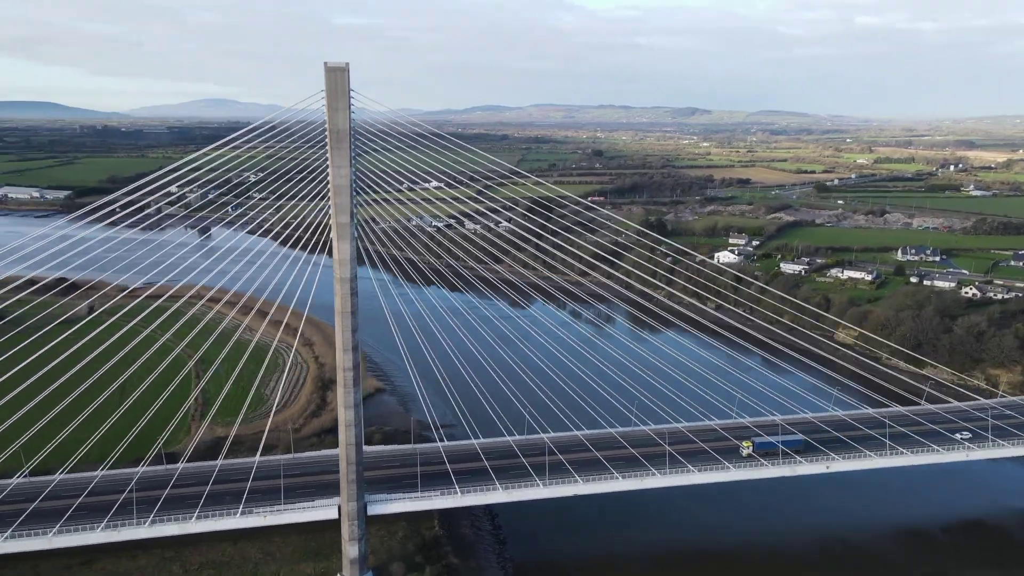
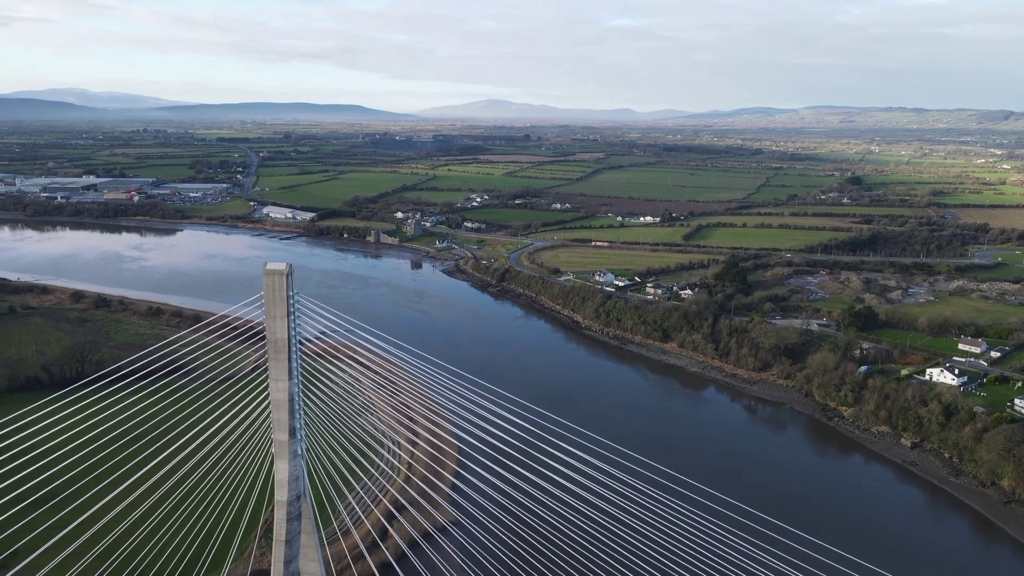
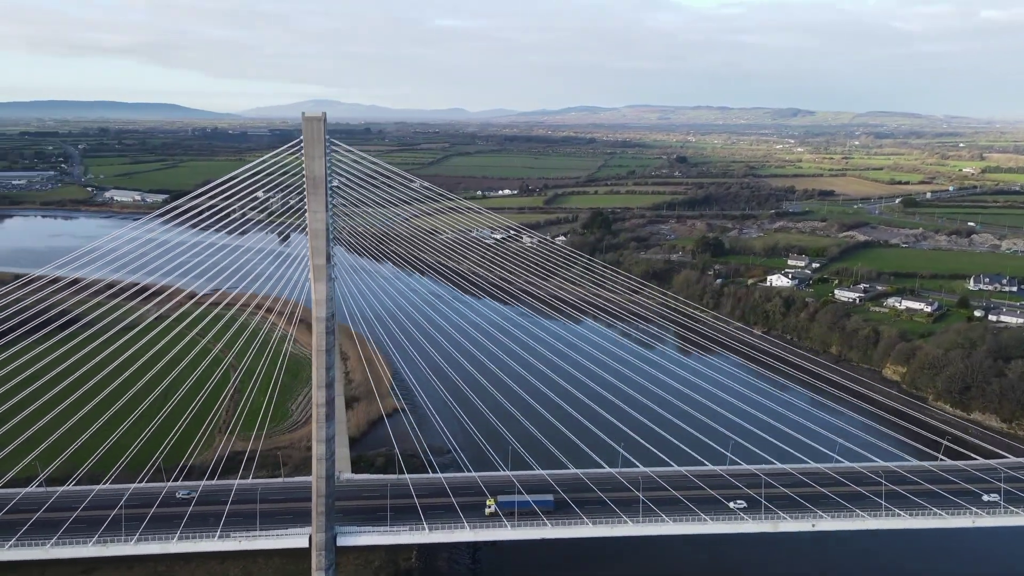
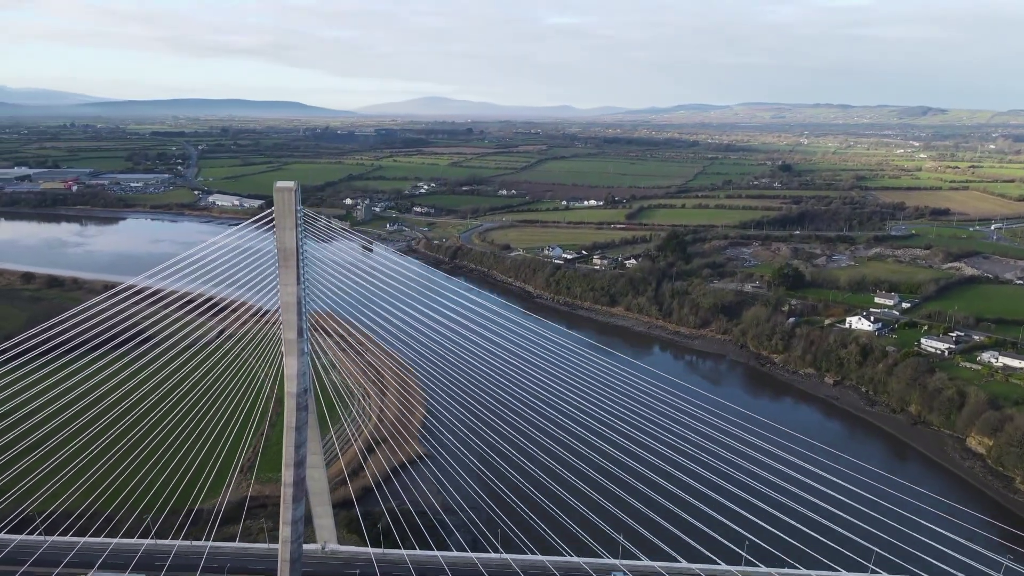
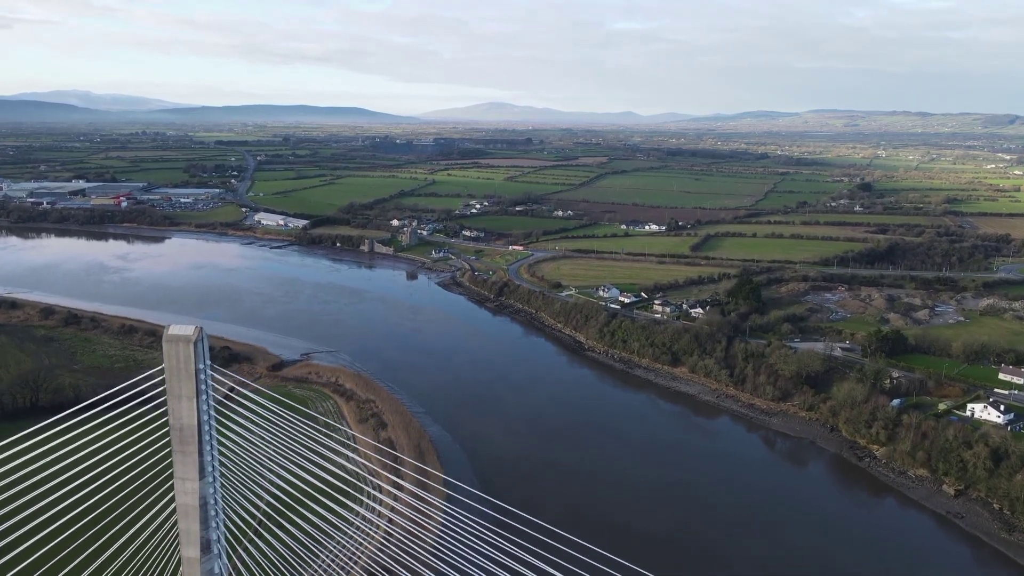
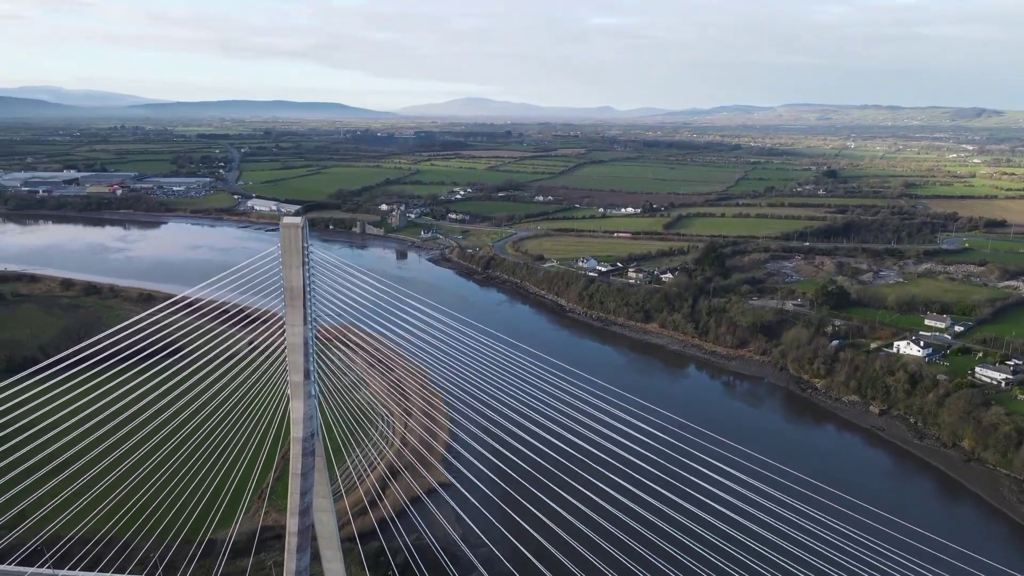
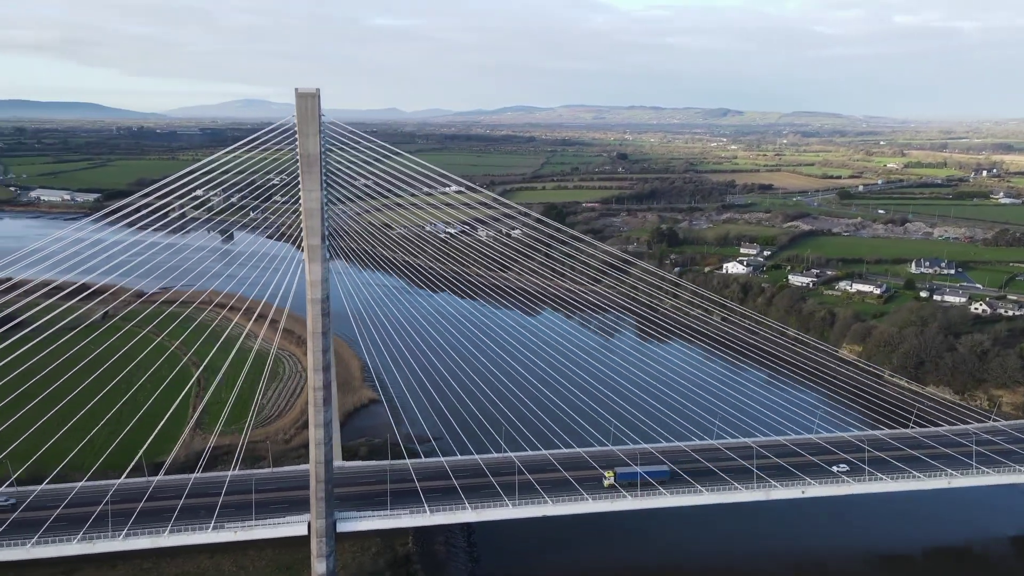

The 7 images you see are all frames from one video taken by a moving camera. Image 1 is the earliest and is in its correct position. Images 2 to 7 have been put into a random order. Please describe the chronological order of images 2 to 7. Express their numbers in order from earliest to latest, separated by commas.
7, 3, 4, 6, 2, 5
